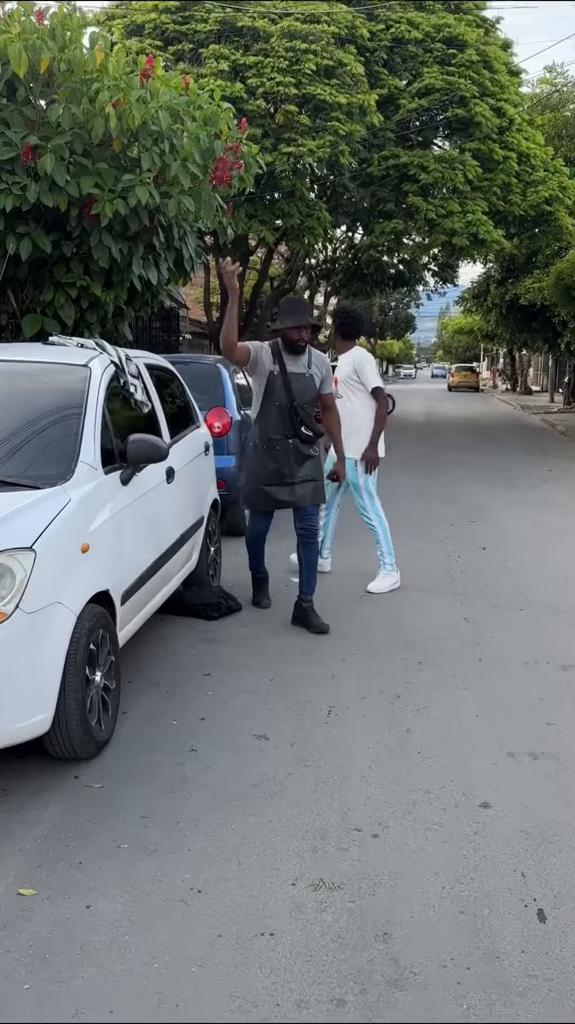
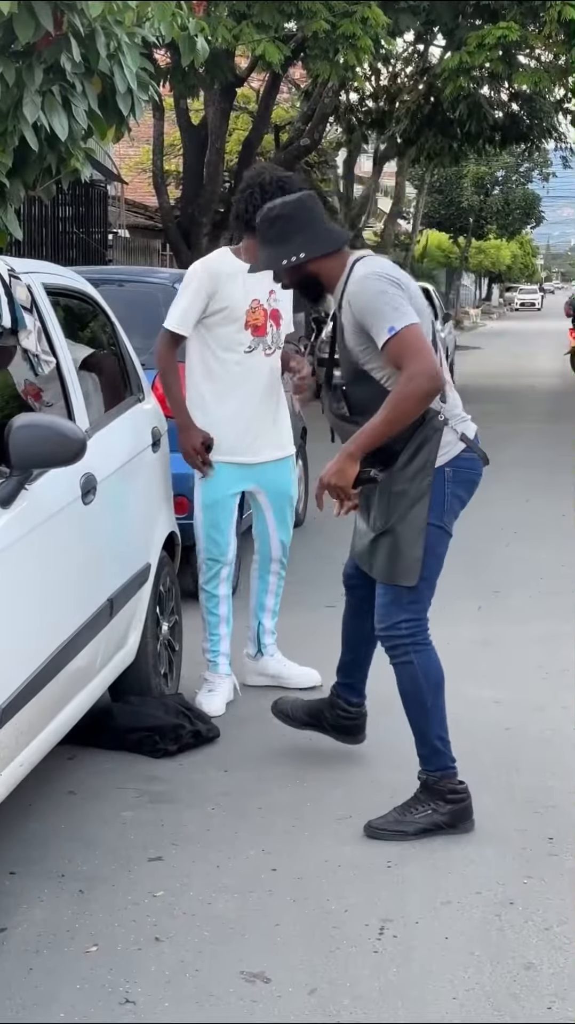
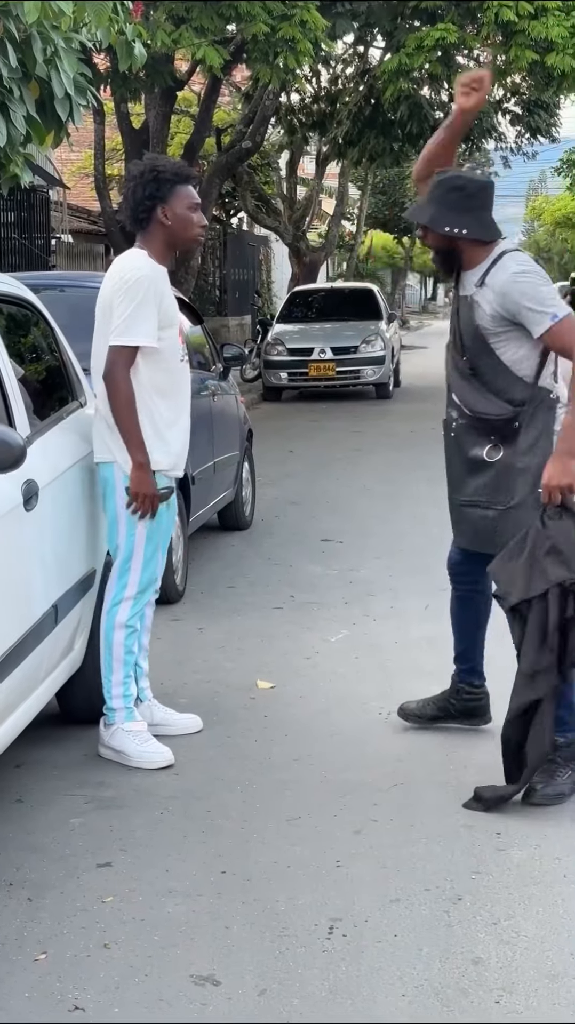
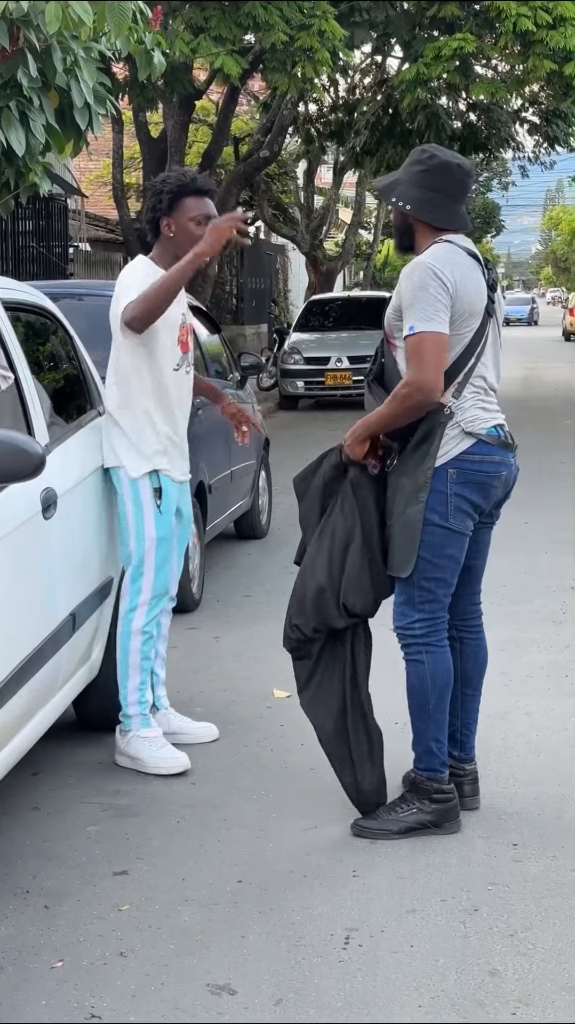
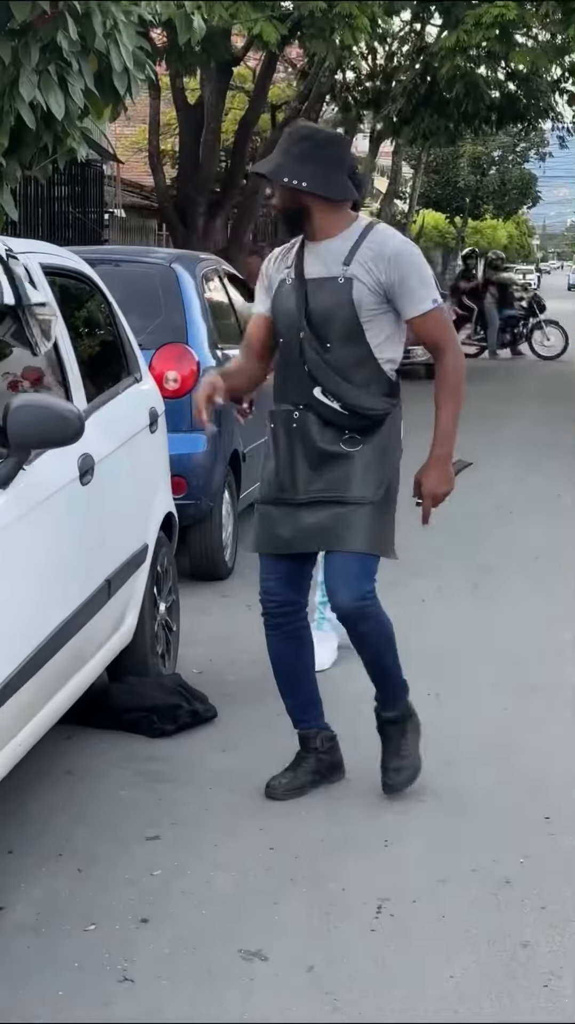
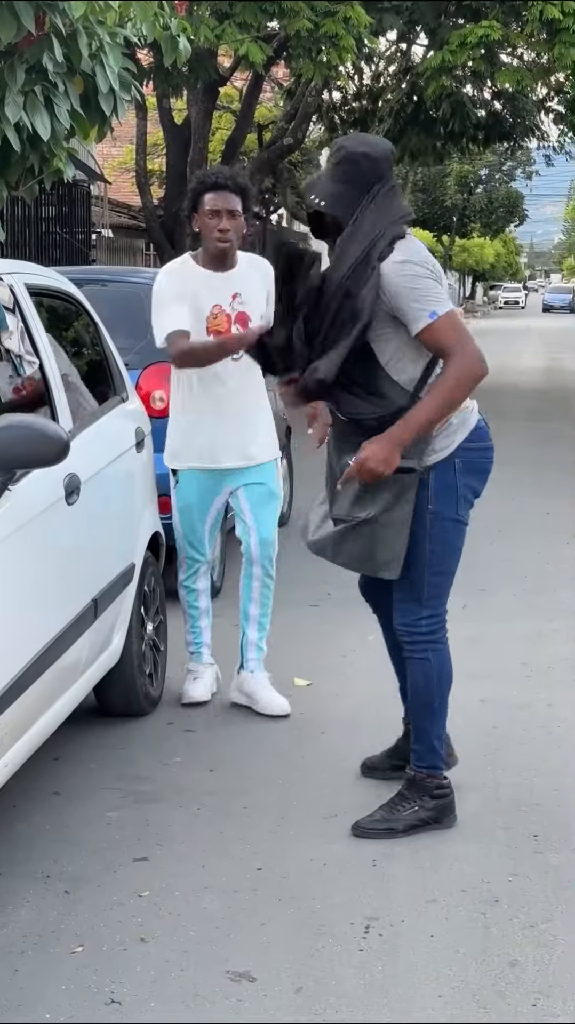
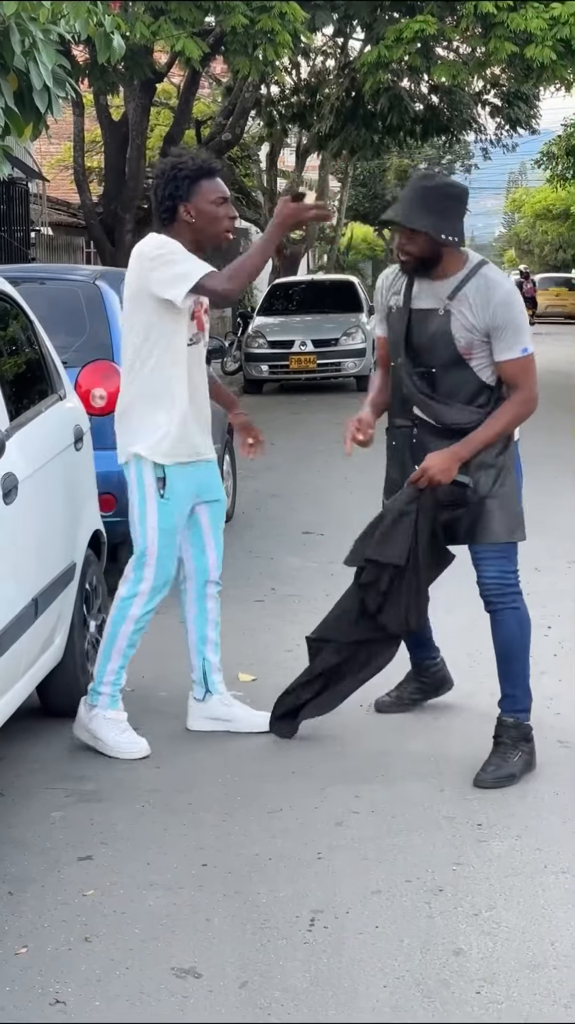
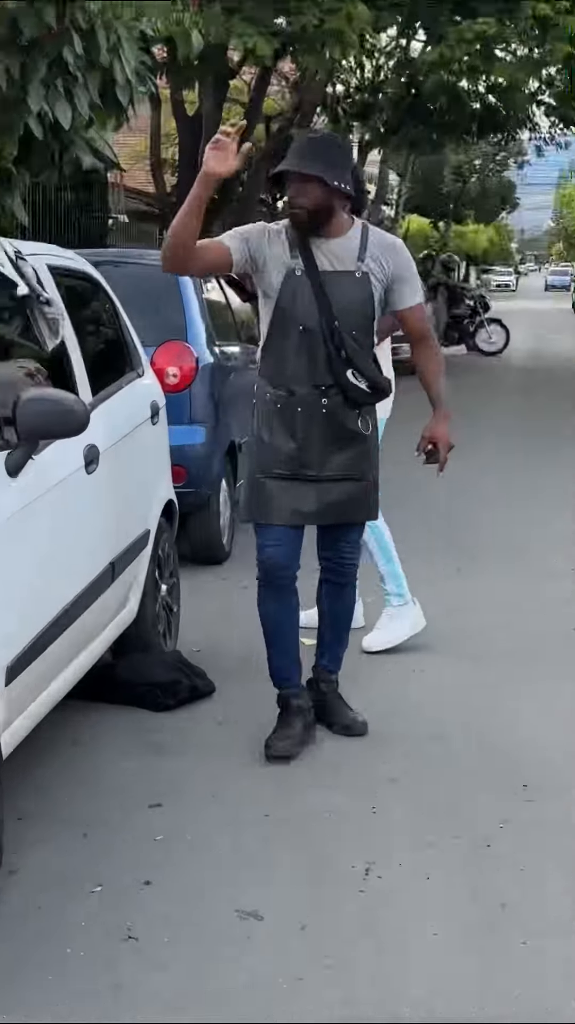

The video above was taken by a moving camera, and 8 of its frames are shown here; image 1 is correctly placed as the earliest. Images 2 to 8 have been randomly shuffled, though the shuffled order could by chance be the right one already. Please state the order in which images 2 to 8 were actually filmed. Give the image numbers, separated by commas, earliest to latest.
8, 5, 2, 6, 4, 3, 7
